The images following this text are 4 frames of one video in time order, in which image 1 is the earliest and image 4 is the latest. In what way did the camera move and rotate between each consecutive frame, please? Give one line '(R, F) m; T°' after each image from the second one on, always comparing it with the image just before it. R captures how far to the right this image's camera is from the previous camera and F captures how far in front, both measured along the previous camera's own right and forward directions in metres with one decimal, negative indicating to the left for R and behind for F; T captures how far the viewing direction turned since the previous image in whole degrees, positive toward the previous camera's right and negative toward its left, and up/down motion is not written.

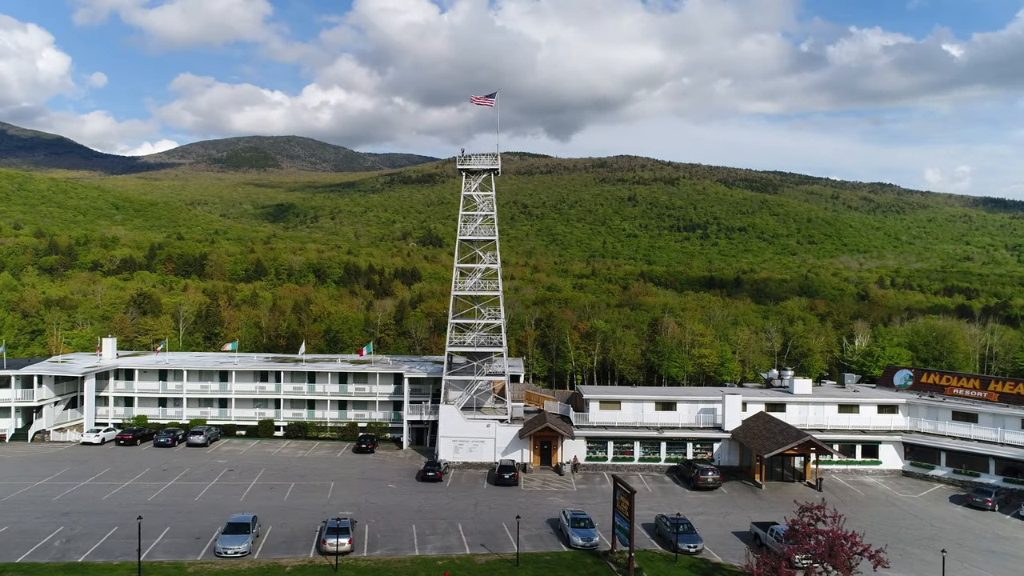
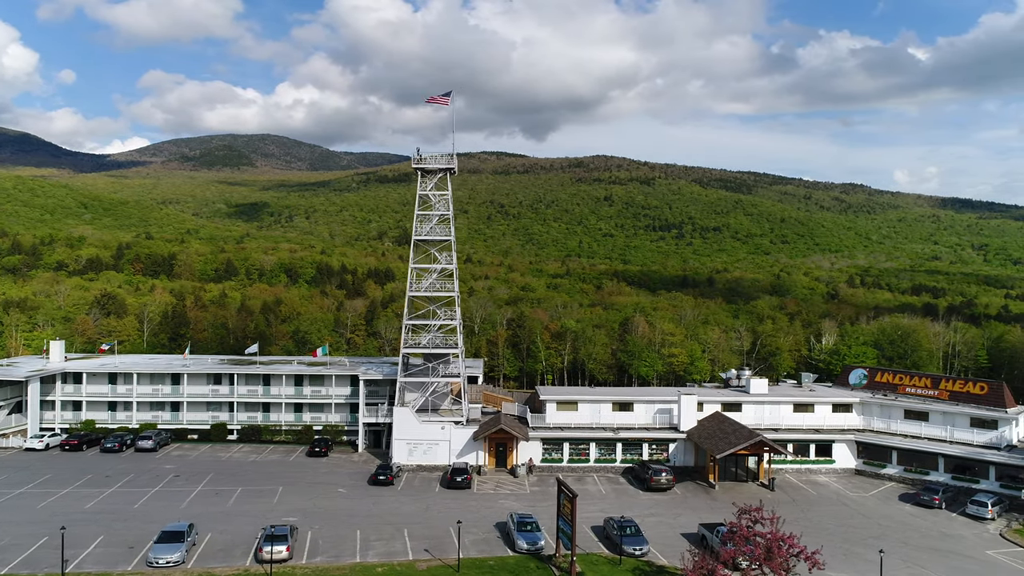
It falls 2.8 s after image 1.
(+1.5, +0.4) m; +2°
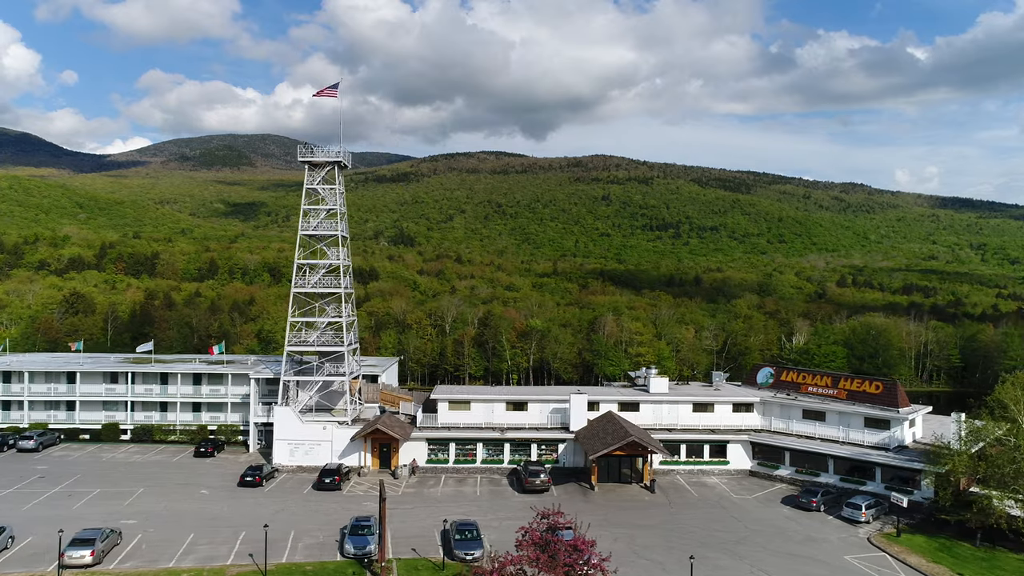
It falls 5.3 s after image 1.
(+7.3, +1.1) m; 0°
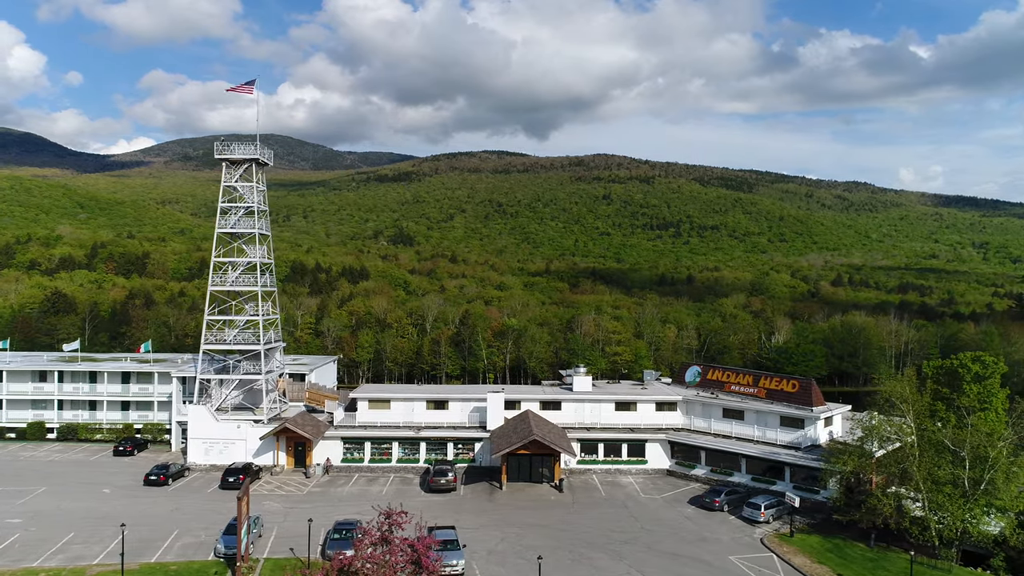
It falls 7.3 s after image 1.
(+5.5, +0.3) m; 0°
